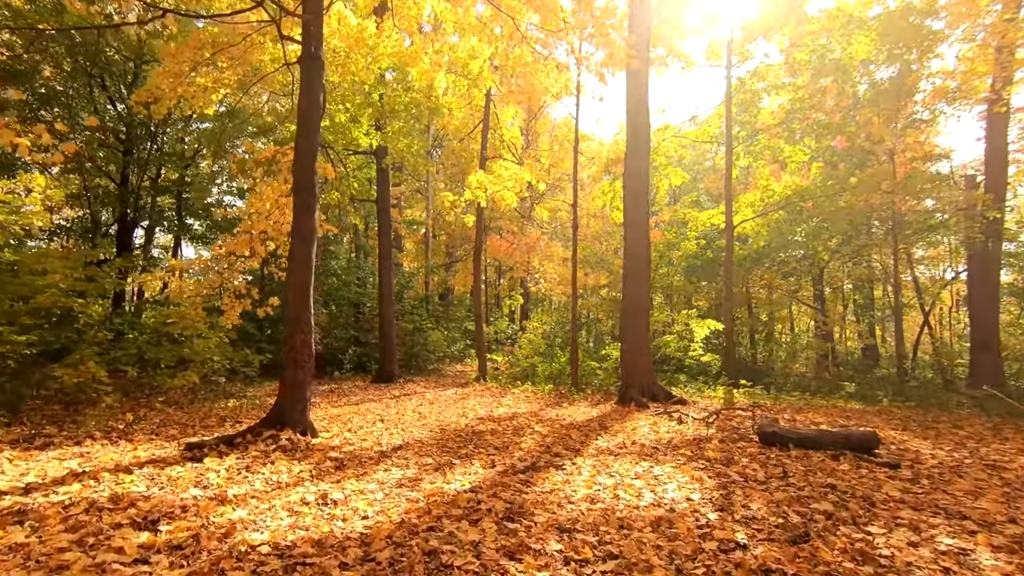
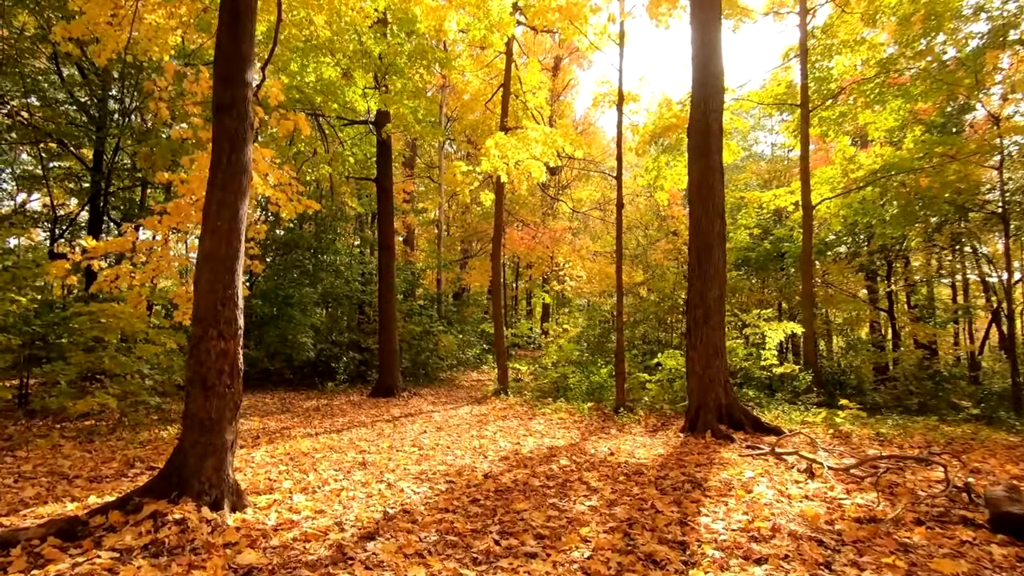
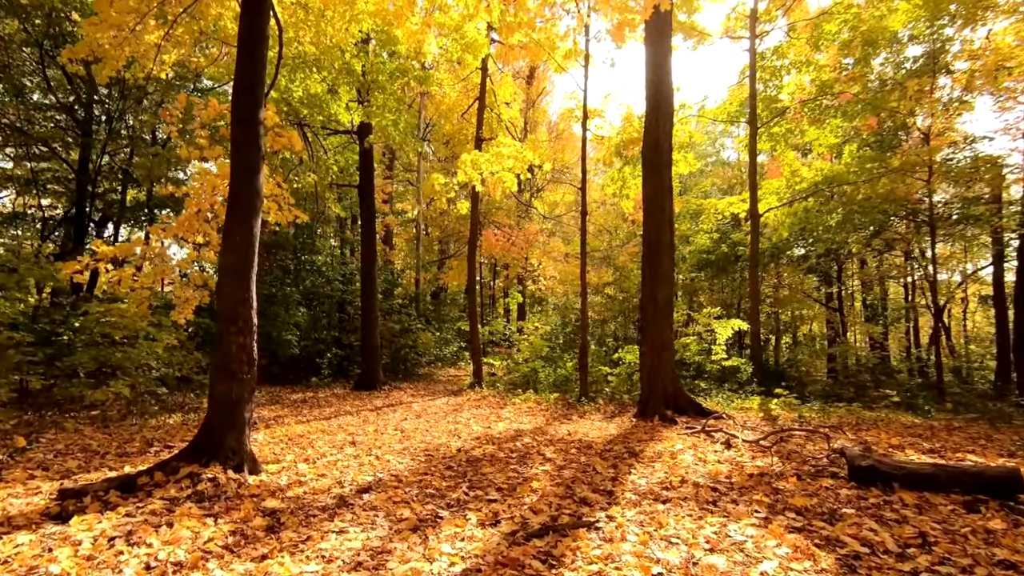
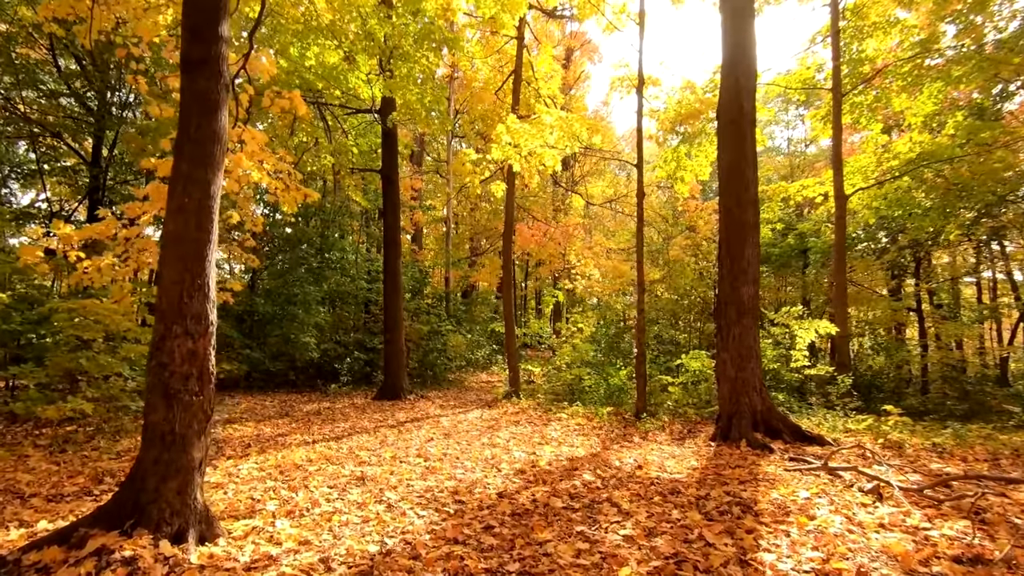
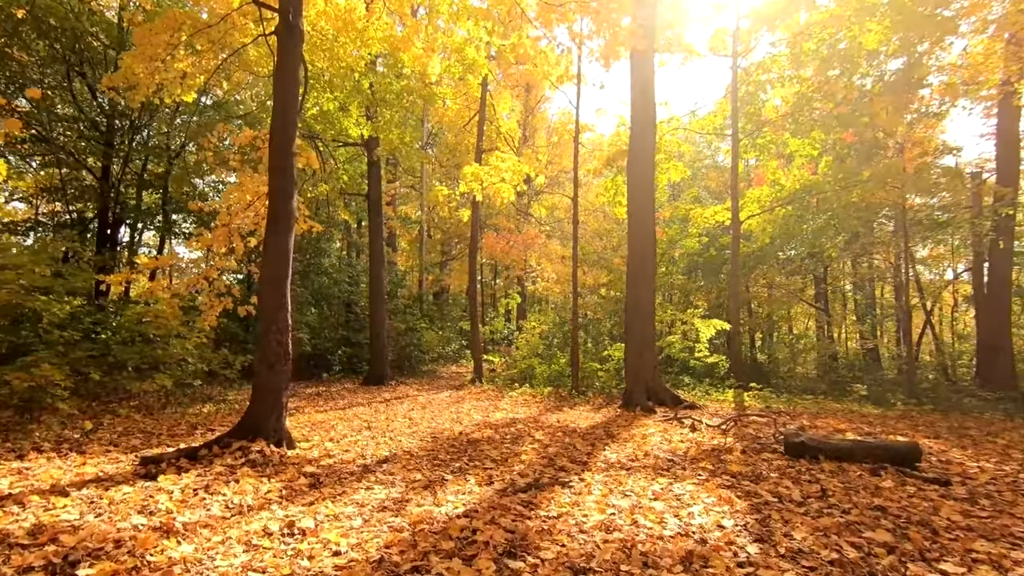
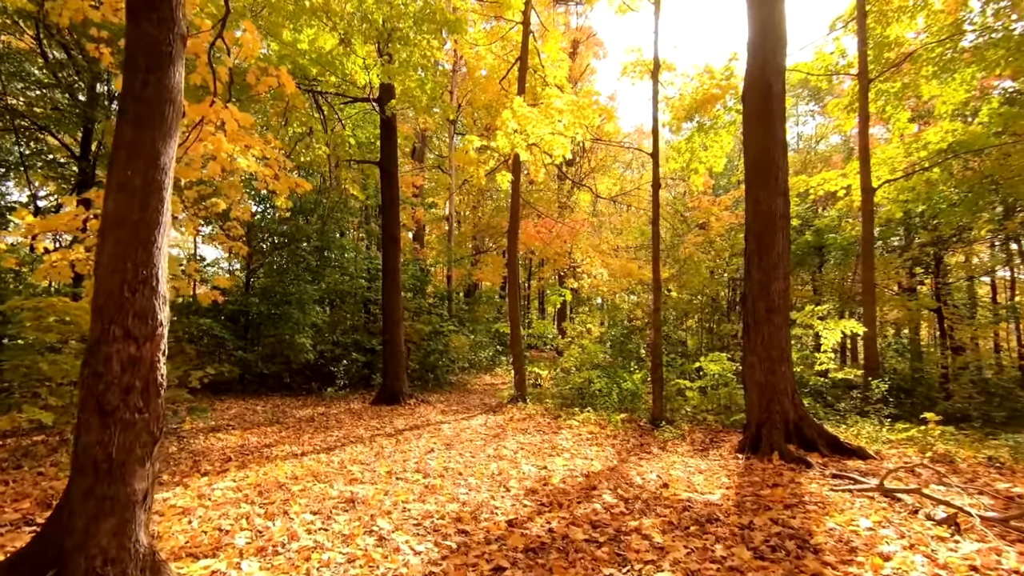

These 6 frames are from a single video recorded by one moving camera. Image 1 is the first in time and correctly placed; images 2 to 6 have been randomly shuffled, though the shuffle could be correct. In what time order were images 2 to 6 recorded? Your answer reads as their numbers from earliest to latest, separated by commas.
5, 3, 2, 4, 6
